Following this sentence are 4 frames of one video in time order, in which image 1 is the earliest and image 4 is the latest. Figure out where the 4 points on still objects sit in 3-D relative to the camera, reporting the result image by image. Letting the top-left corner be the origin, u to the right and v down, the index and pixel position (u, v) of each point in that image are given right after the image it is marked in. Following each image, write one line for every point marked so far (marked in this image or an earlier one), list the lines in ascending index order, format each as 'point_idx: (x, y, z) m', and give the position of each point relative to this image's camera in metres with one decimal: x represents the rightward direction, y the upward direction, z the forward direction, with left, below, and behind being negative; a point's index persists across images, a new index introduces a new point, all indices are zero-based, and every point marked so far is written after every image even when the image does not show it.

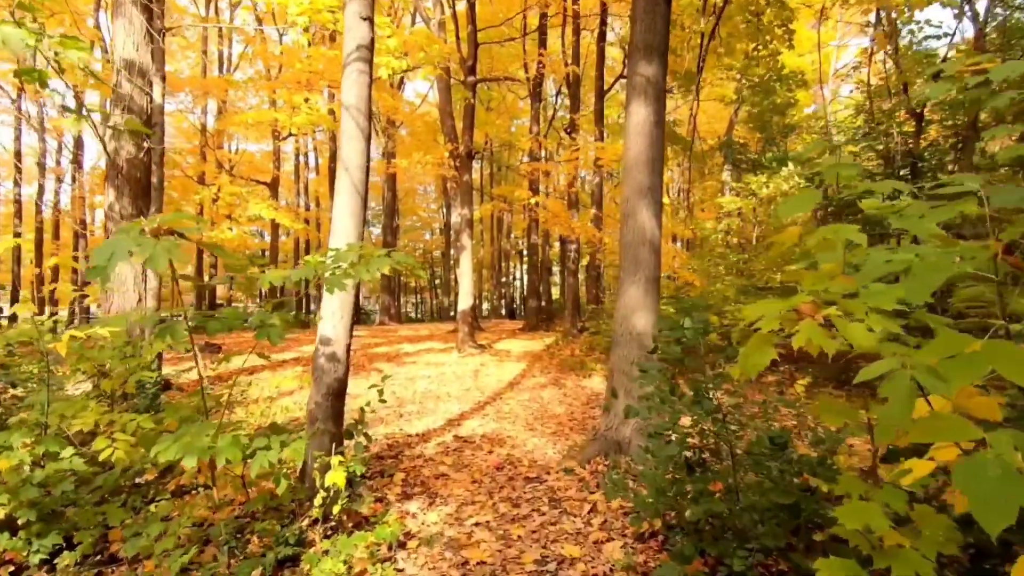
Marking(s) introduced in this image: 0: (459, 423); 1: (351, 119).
0: (-0.6, -1.6, +6.2) m
1: (-1.2, +1.3, +3.9) m
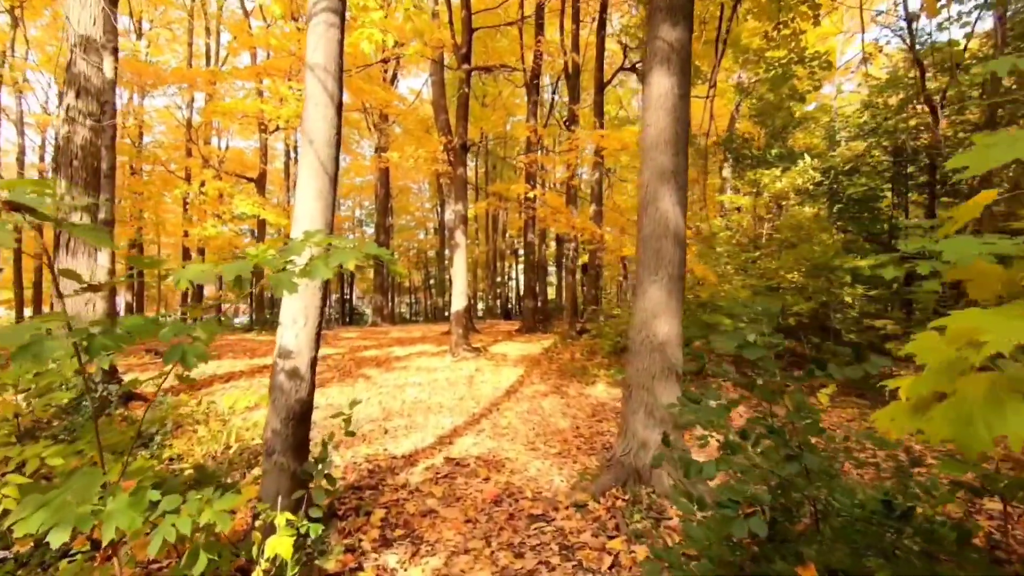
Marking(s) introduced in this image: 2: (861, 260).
0: (-0.6, -1.6, +5.5) m
1: (-1.2, +1.3, +3.2) m
2: (+5.4, +0.4, +8.0) m
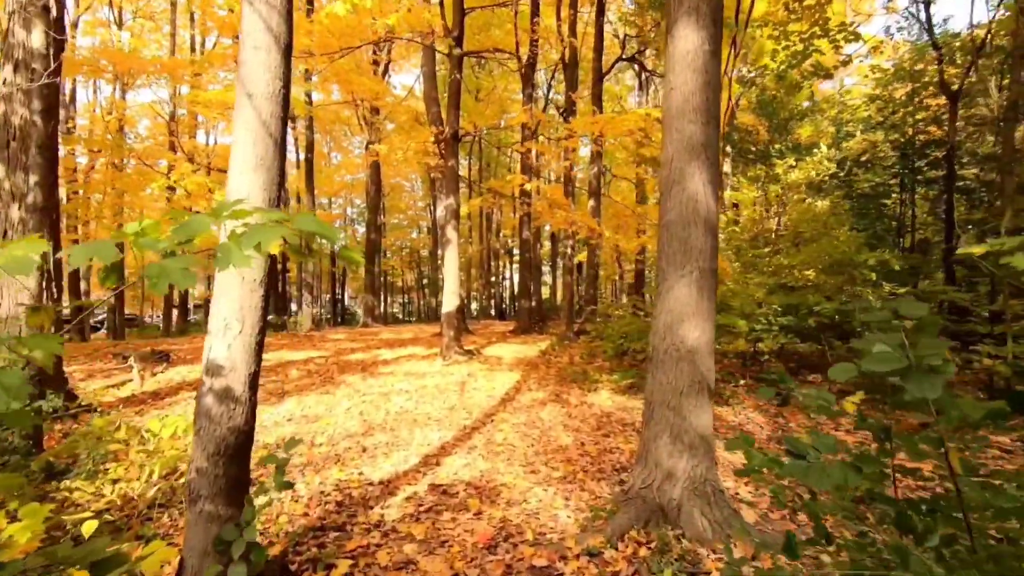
0: (-0.7, -1.6, +4.8) m
1: (-1.2, +1.3, +2.5) m
2: (+5.3, +0.4, +7.4) m
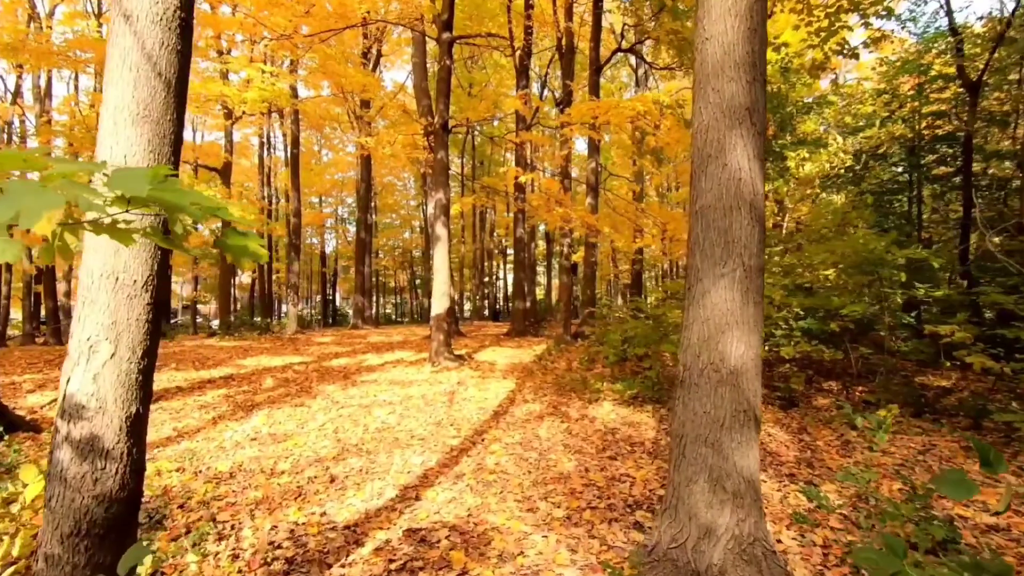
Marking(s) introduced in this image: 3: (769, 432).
0: (-0.7, -1.6, +4.1) m
1: (-1.3, +1.3, +1.8) m
2: (+5.2, +0.4, +6.7) m
3: (+2.9, -1.6, +5.9) m
